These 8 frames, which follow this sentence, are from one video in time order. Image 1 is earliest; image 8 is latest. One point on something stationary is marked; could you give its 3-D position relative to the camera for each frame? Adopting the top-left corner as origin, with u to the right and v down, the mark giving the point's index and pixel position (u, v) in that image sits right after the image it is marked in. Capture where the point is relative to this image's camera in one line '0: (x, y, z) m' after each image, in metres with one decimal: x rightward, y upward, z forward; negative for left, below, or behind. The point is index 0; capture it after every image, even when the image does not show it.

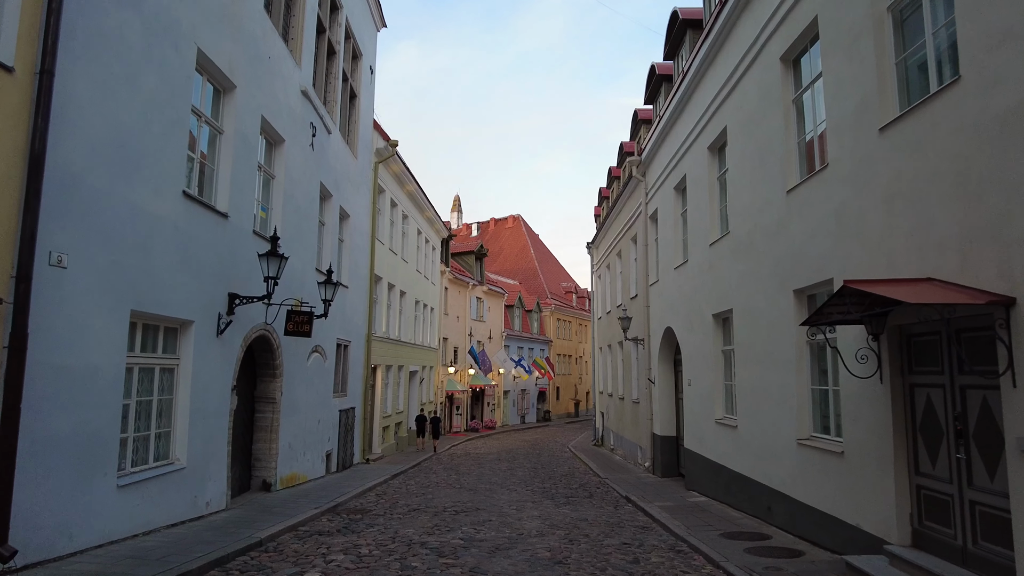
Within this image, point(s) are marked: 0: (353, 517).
0: (-2.5, -3.5, +10.2) m
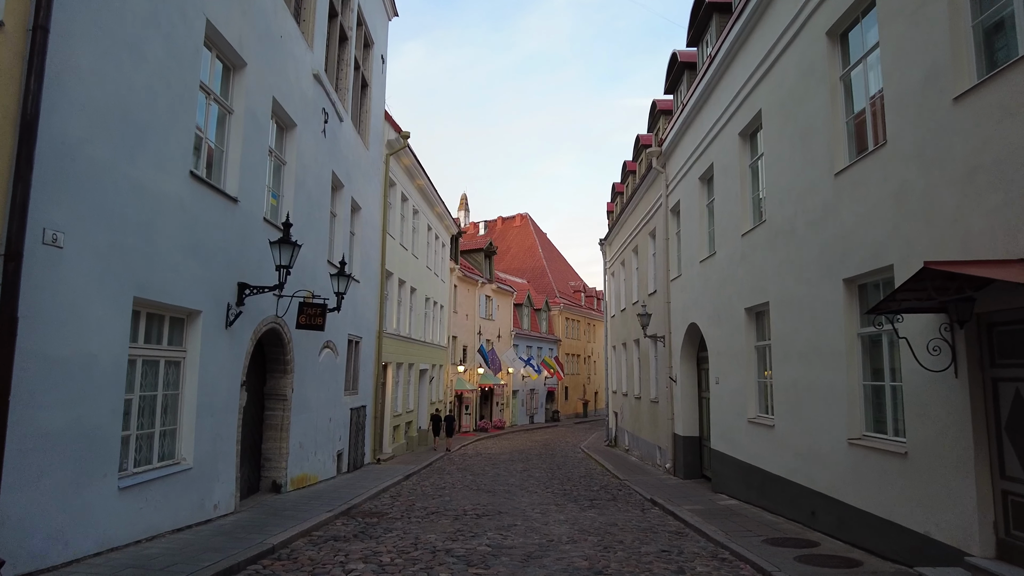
0: (-2.1, -3.4, +9.6) m
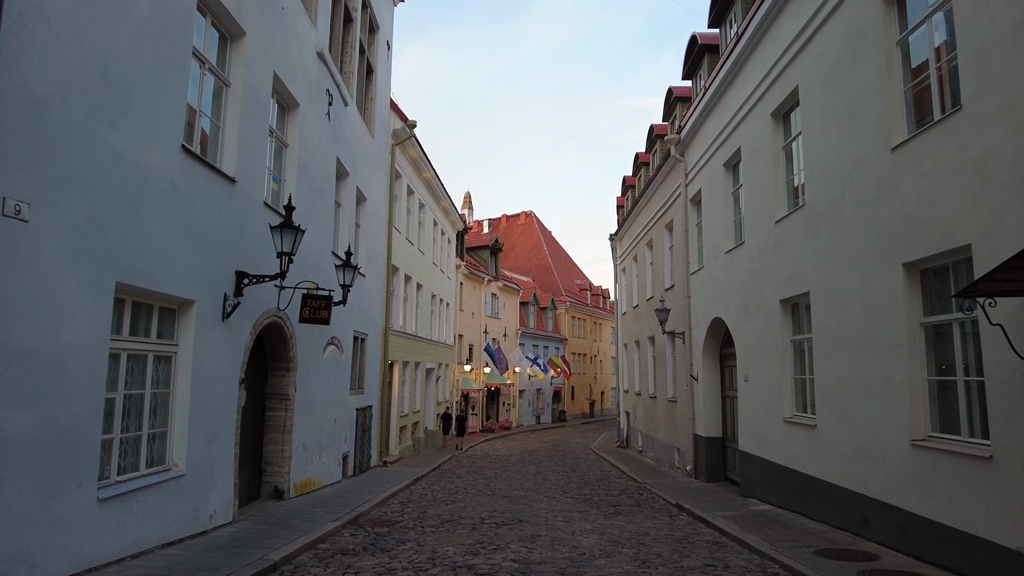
0: (-1.8, -3.3, +8.8) m
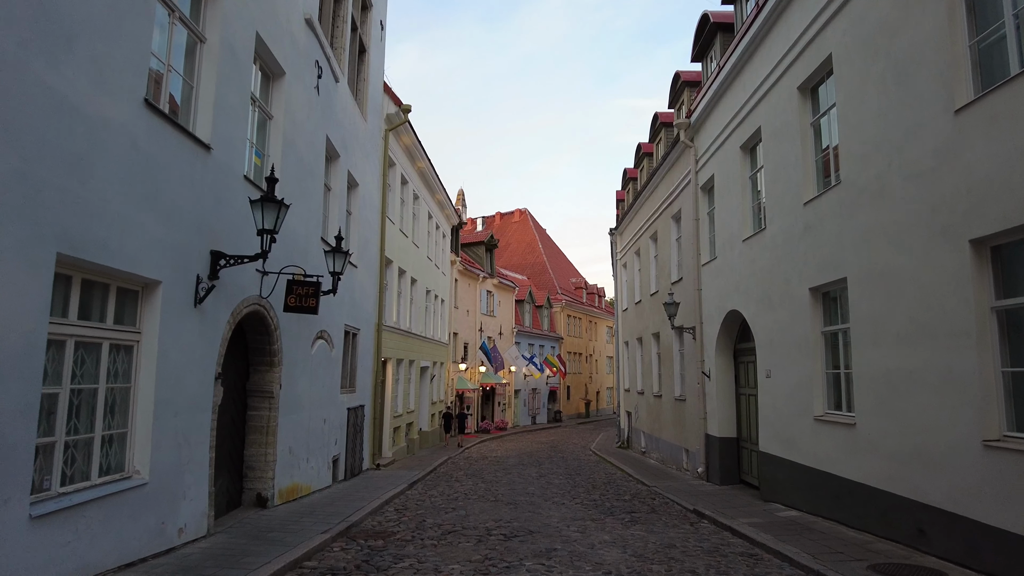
0: (-1.7, -3.1, +7.8) m
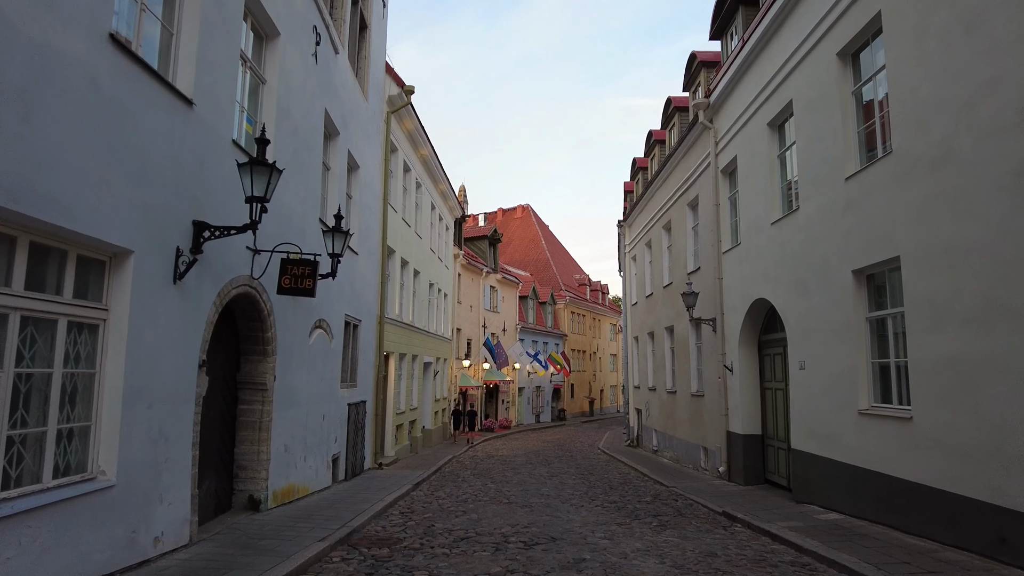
0: (-1.4, -2.8, +7.0) m
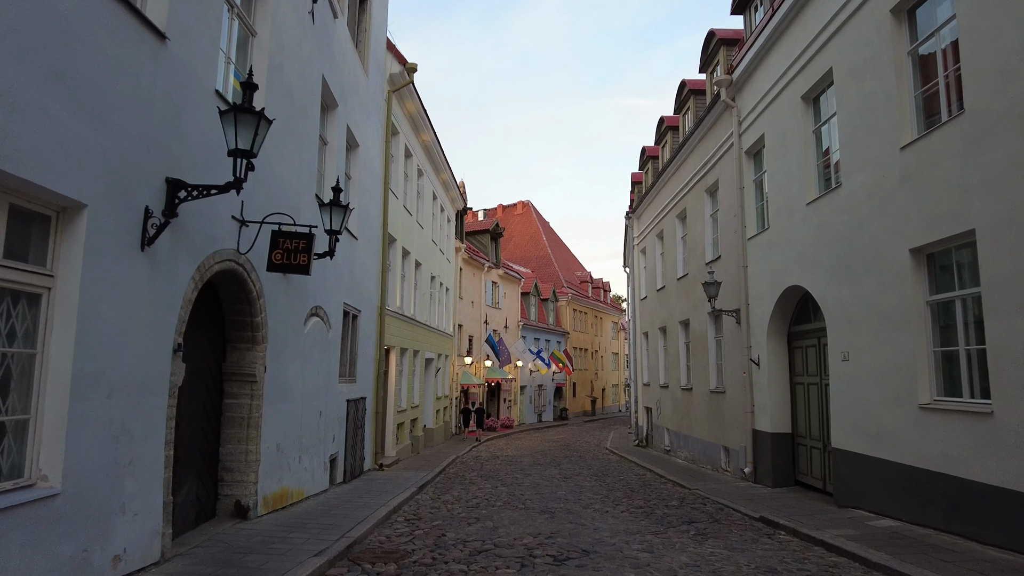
0: (-1.2, -2.6, +6.0) m
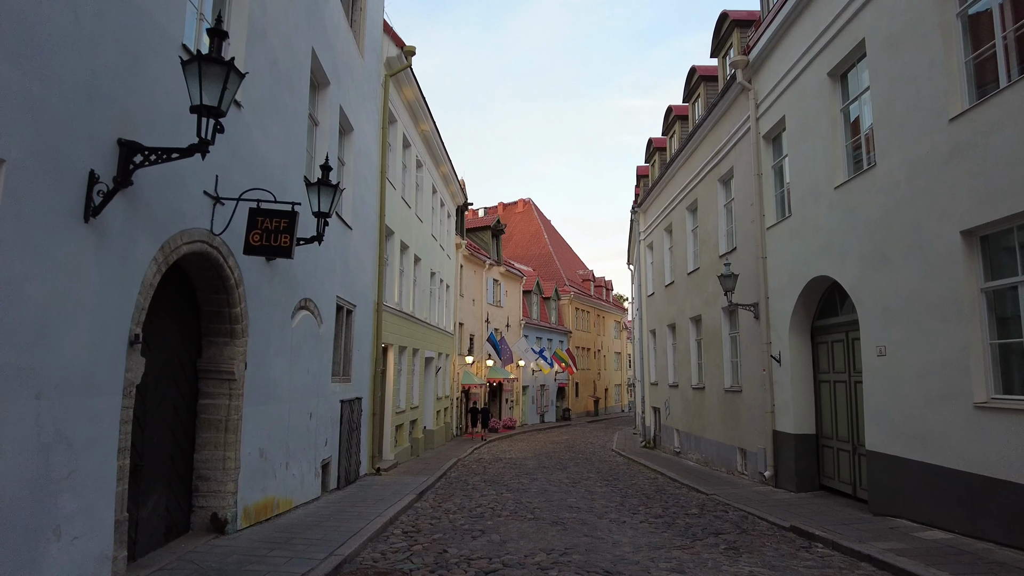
0: (-1.1, -2.4, +5.2) m
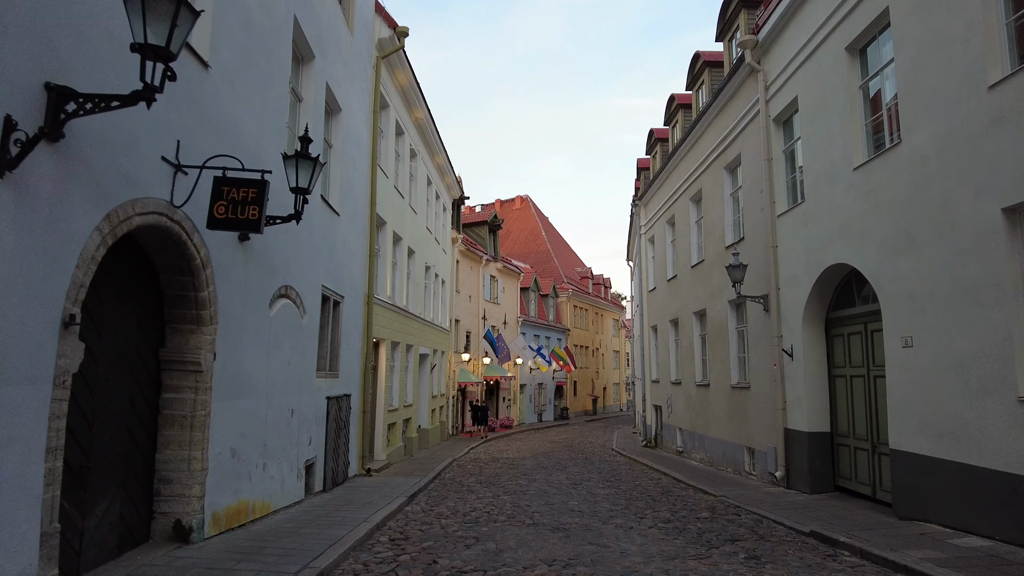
0: (-1.1, -2.2, +4.5) m
